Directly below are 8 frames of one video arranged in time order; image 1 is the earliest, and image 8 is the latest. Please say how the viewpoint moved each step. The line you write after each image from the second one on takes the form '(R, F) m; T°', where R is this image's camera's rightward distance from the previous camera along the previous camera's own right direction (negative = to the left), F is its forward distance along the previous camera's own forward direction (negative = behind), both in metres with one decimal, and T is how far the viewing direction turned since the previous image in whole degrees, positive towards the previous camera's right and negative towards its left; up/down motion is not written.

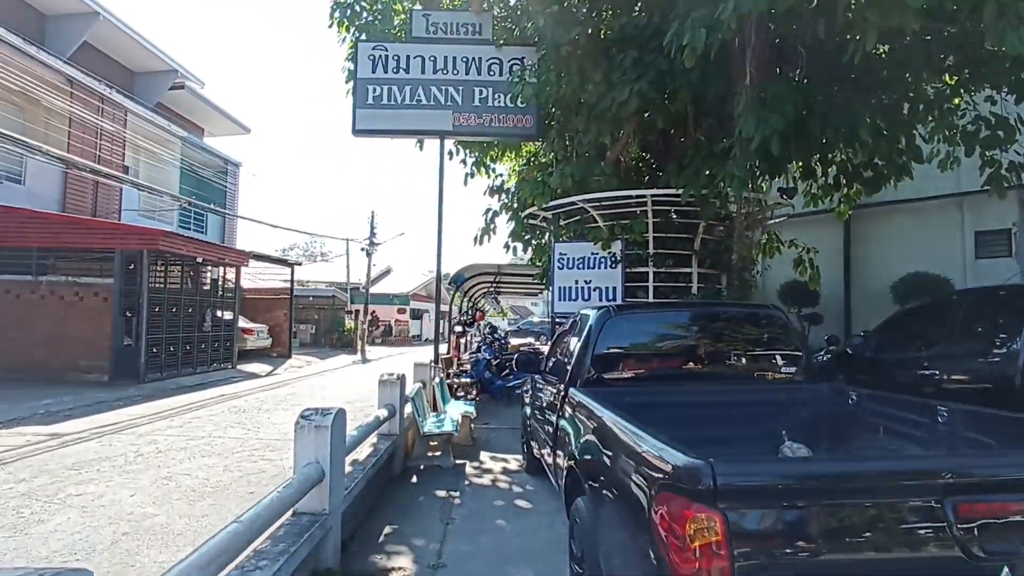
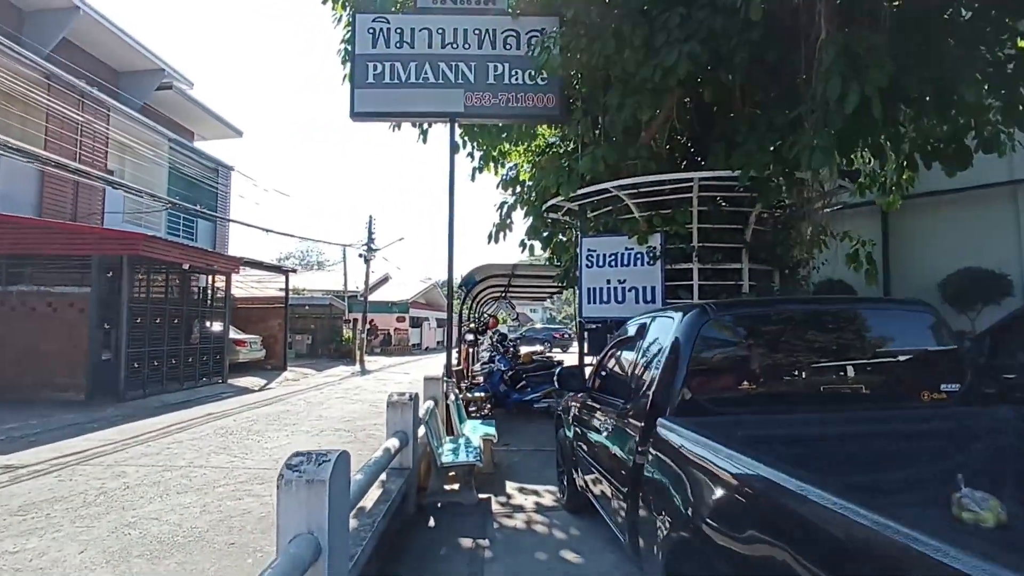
(-0.3, +1.0) m; 0°
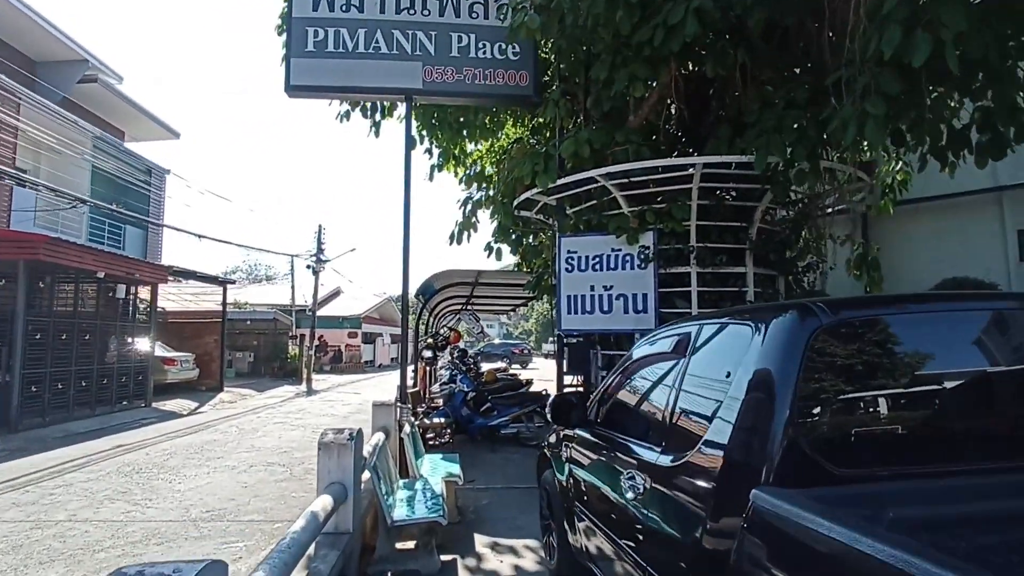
(-0.1, +1.1) m; +4°
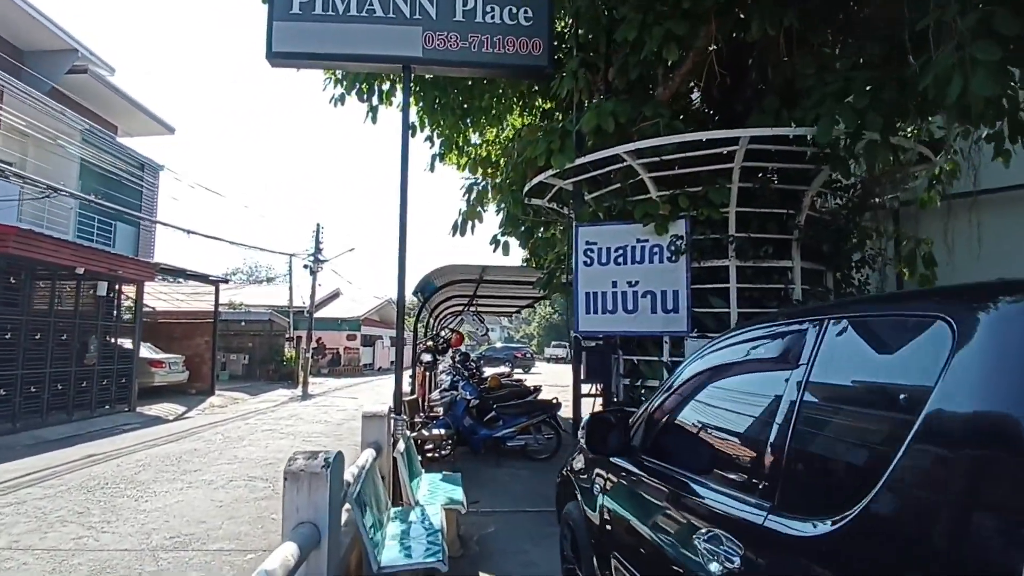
(-0.1, +0.7) m; 0°
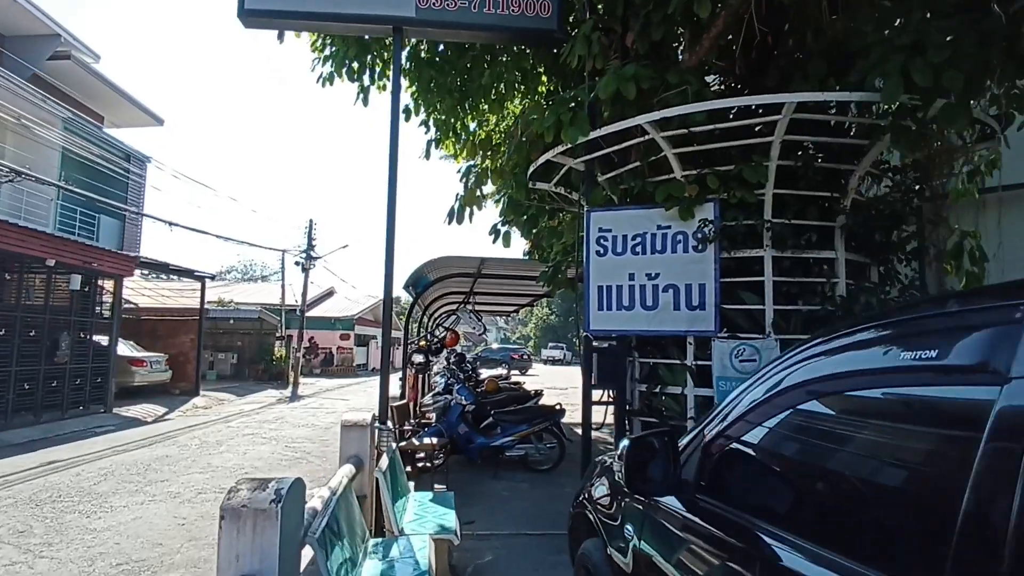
(0.0, +0.6) m; 0°
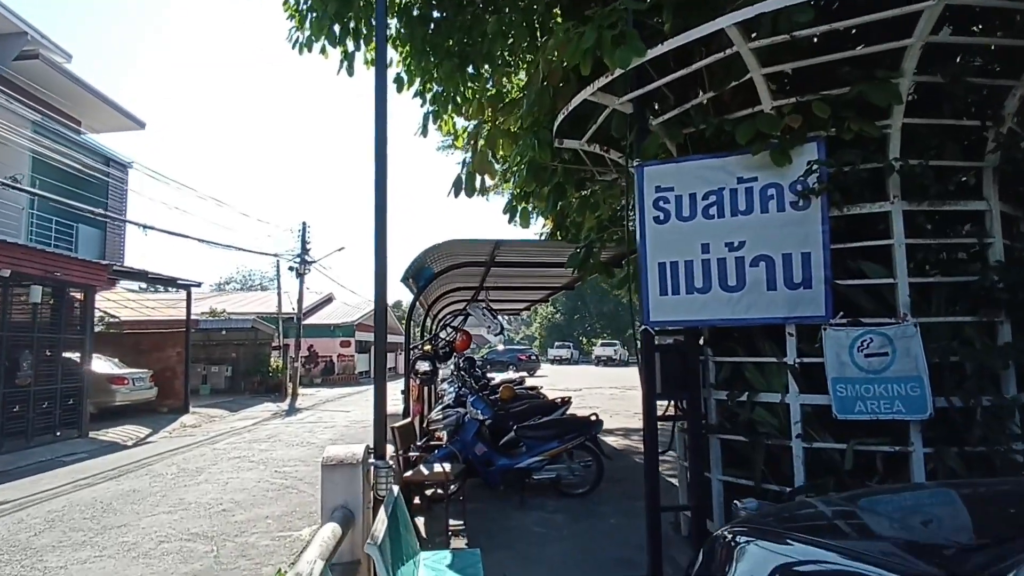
(-0.2, +1.2) m; 0°
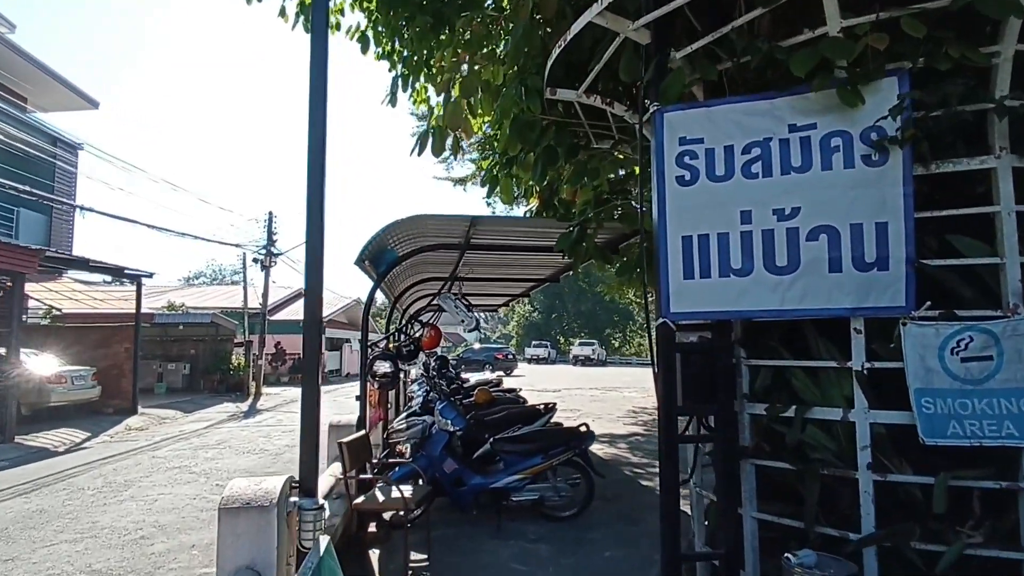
(0.0, +0.9) m; +2°
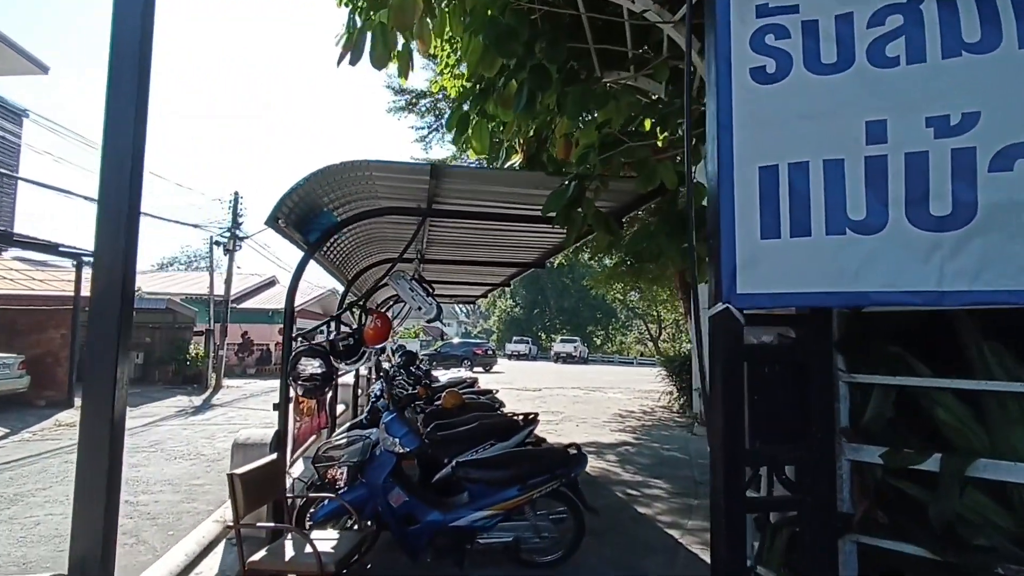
(+0.1, +1.1) m; +2°
